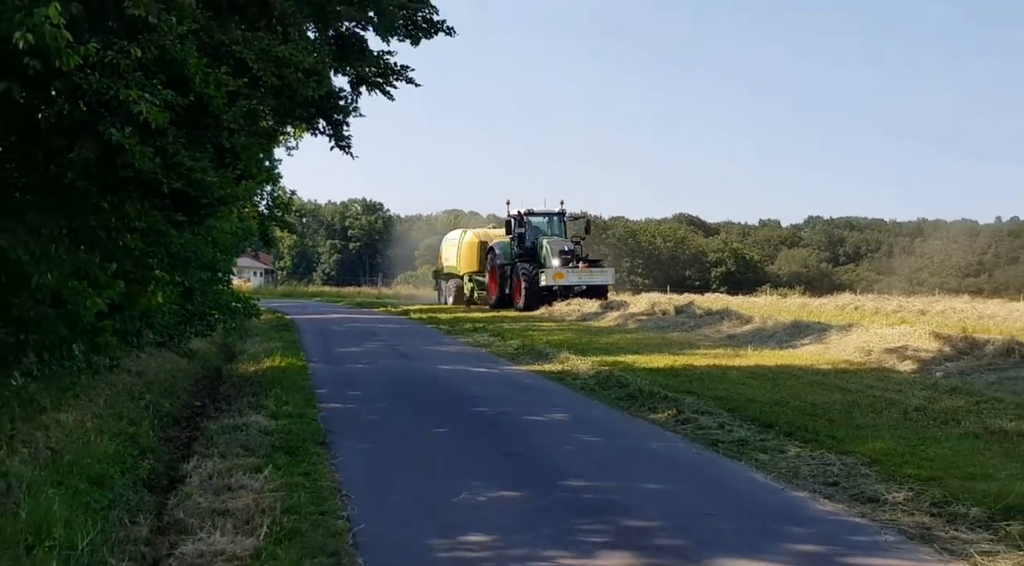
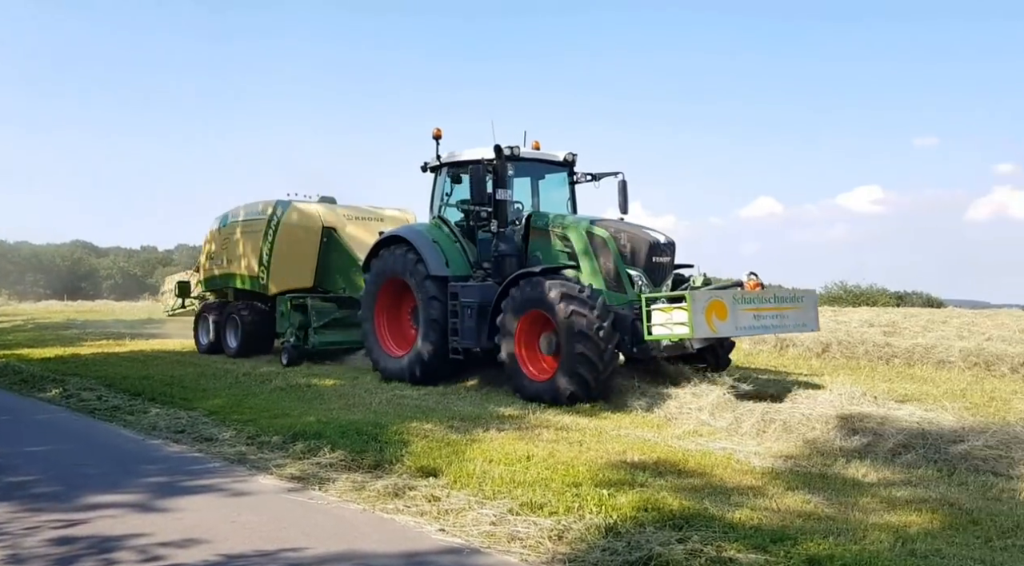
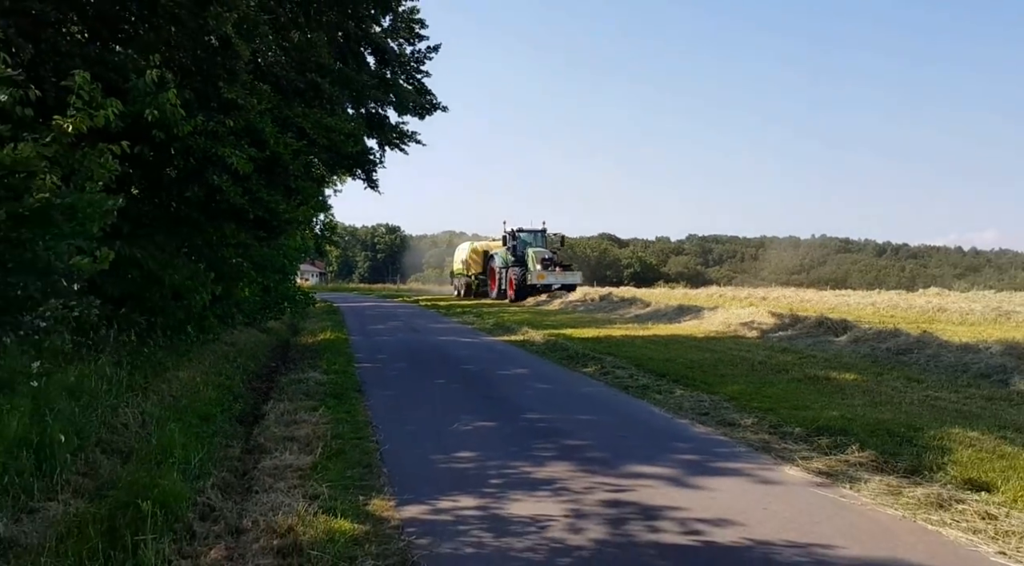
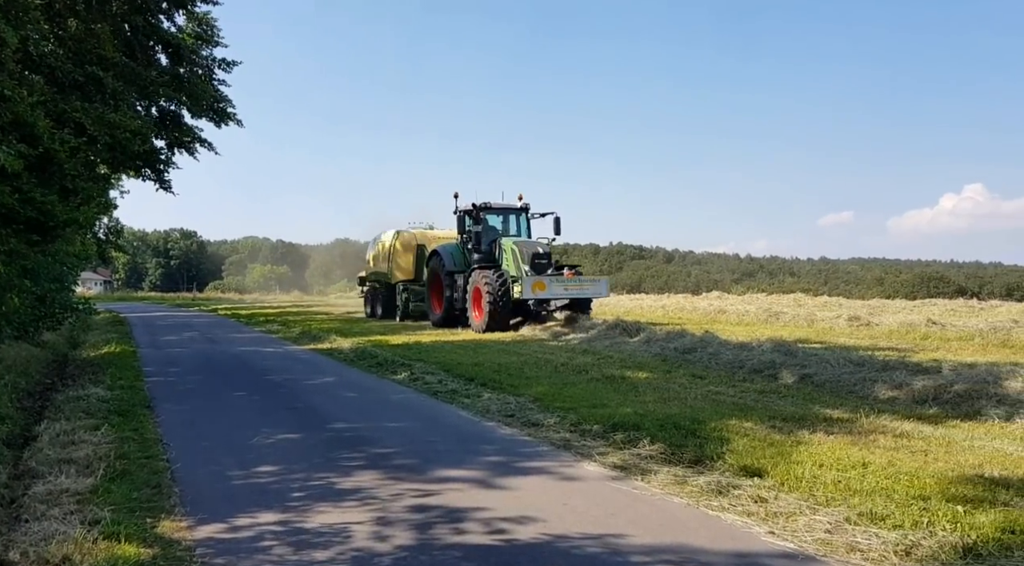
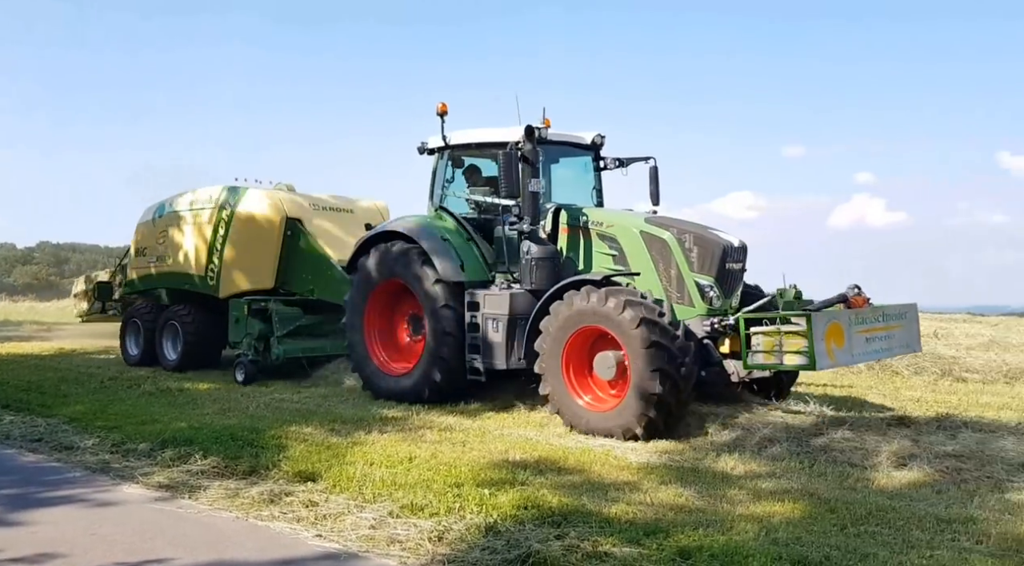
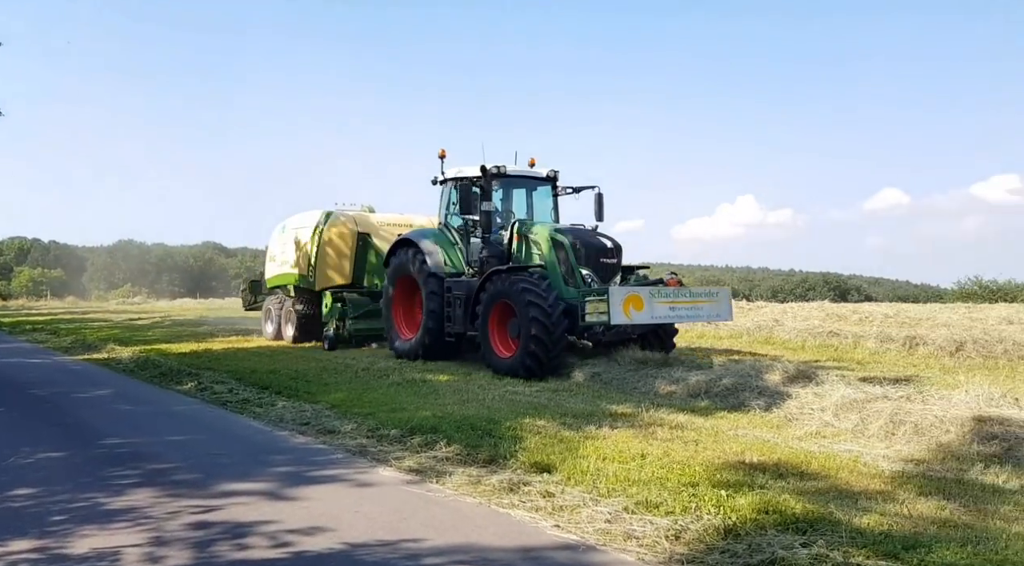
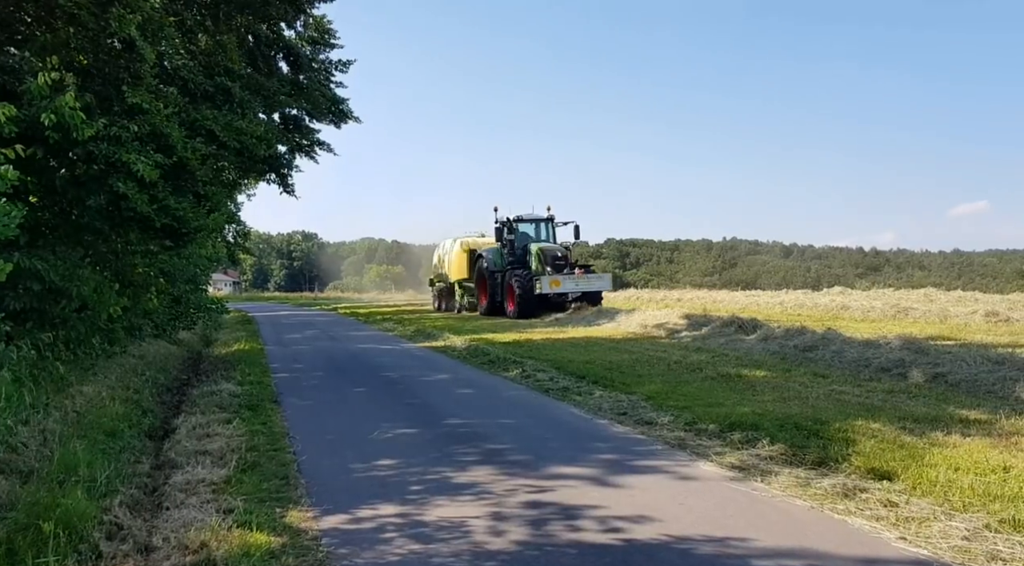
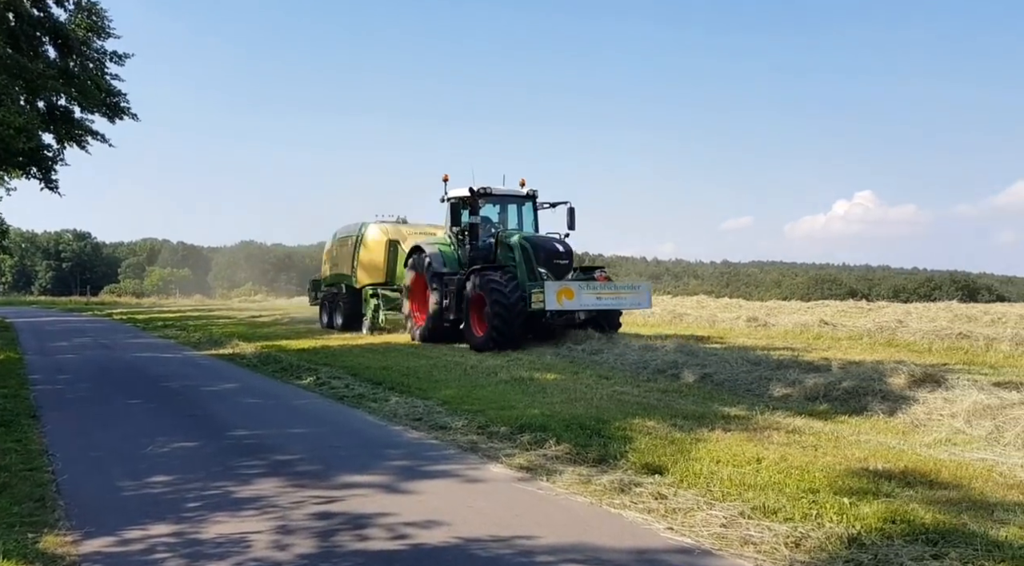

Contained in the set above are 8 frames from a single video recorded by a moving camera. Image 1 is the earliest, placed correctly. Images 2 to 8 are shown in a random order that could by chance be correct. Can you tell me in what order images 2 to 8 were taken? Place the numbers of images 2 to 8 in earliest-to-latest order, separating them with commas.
3, 7, 4, 8, 6, 2, 5
